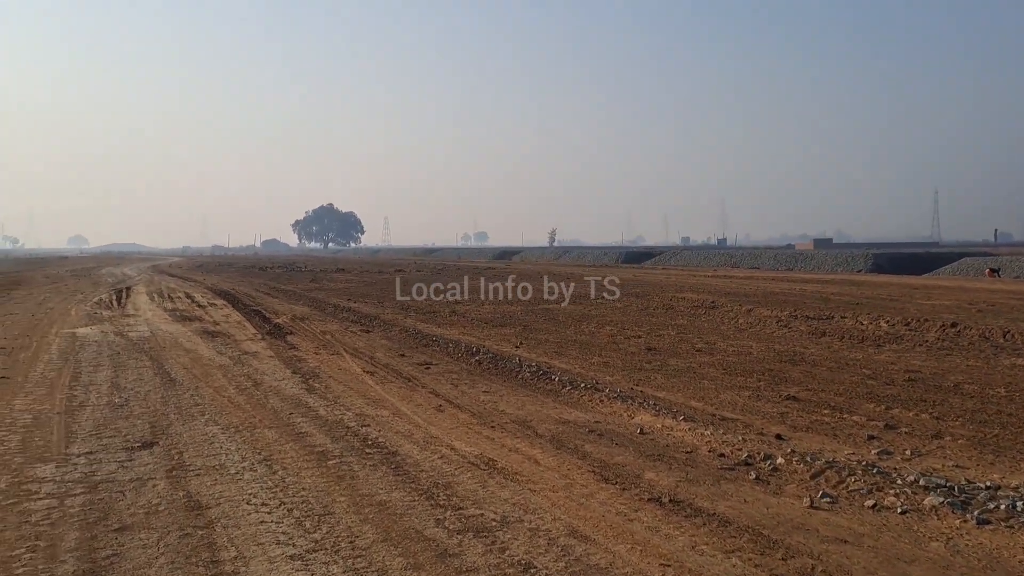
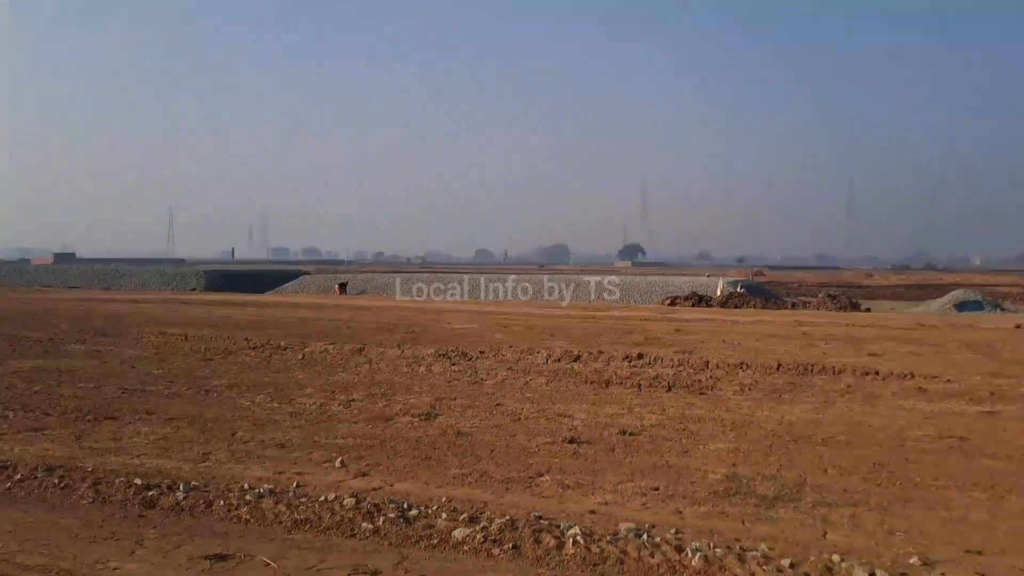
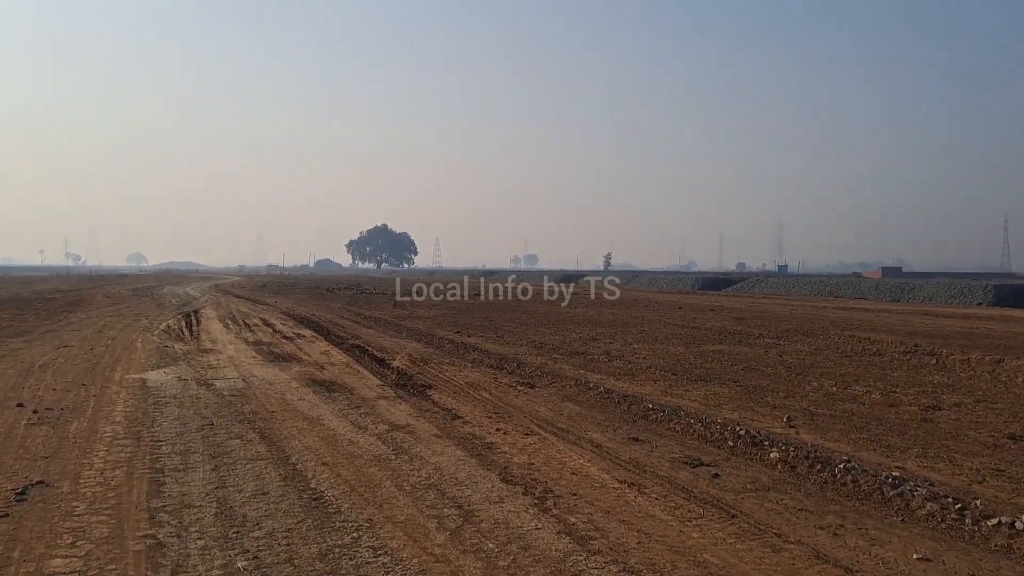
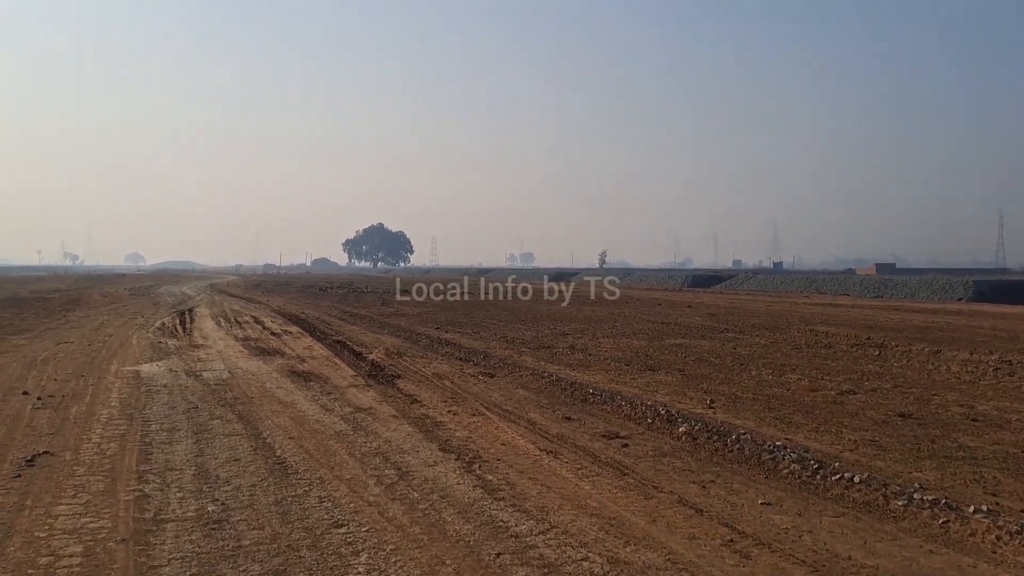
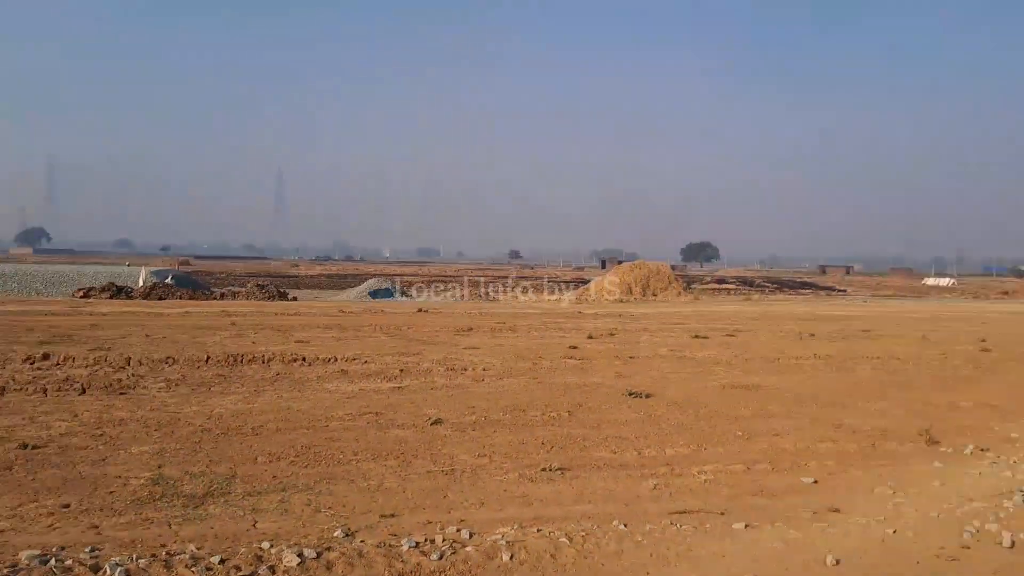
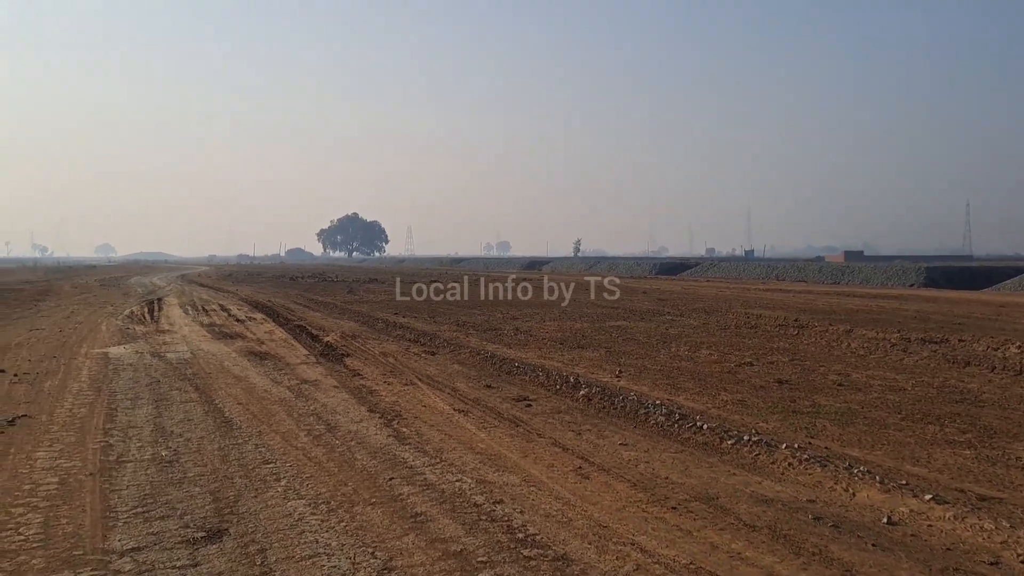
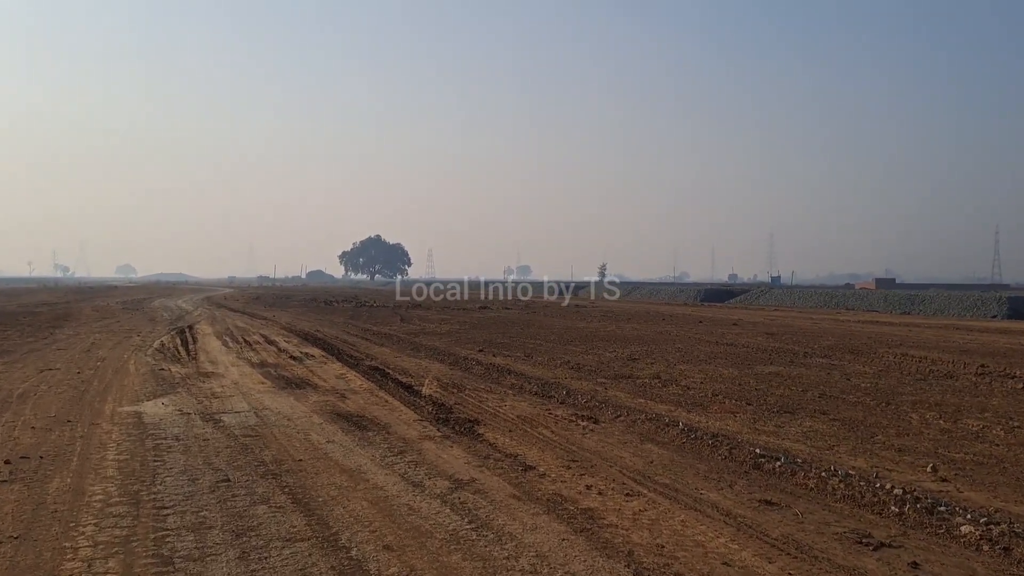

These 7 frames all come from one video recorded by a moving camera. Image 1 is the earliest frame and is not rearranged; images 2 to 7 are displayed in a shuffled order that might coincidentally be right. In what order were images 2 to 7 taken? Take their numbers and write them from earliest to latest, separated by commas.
6, 4, 3, 7, 2, 5
